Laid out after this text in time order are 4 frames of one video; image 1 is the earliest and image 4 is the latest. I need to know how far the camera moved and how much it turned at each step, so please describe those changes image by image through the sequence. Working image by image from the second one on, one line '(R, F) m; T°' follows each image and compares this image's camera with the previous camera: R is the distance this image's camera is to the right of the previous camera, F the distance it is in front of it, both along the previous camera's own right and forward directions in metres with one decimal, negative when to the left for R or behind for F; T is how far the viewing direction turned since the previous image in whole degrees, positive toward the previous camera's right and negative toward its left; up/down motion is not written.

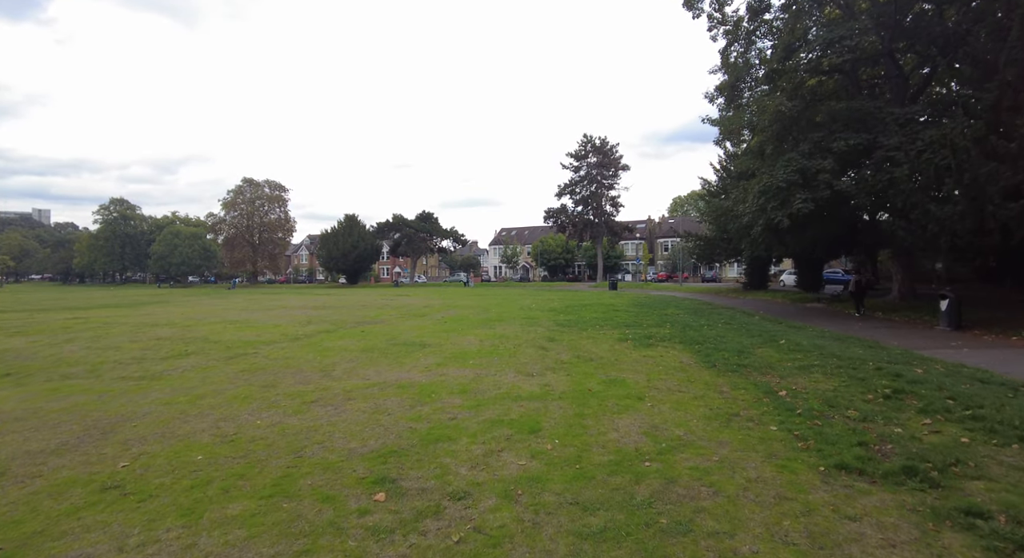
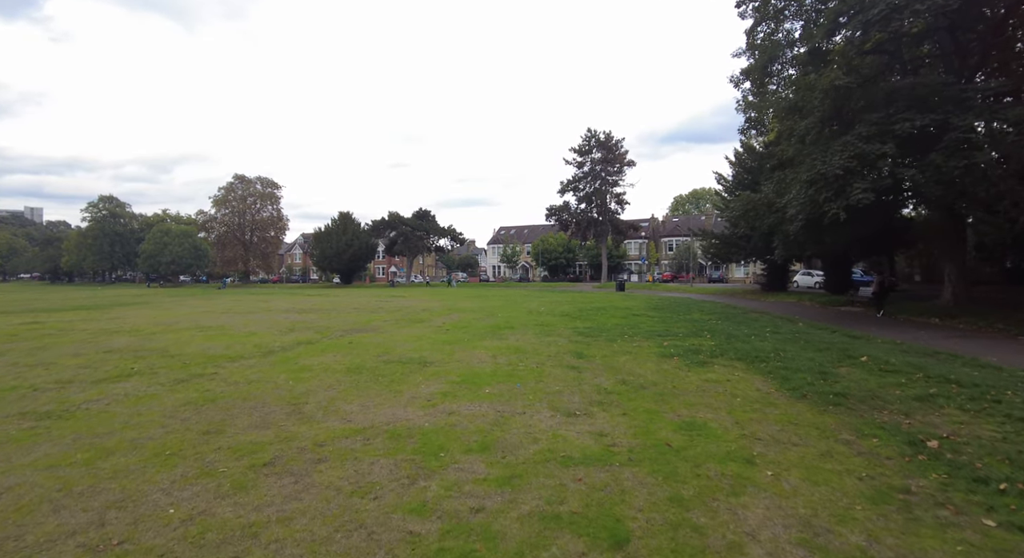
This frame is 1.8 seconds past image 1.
(-0.5, +2.4) m; 0°
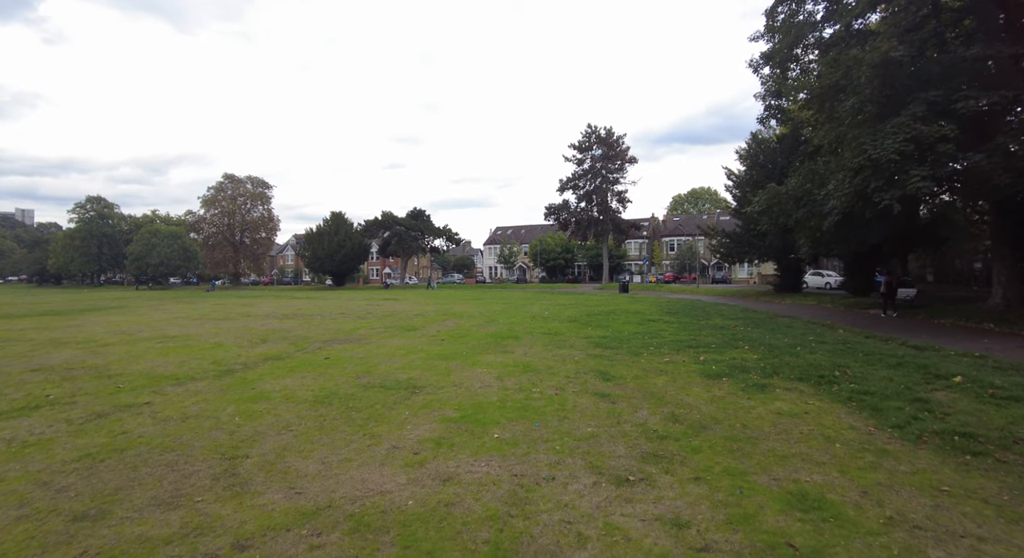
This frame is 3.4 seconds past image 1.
(-0.2, +2.0) m; 0°
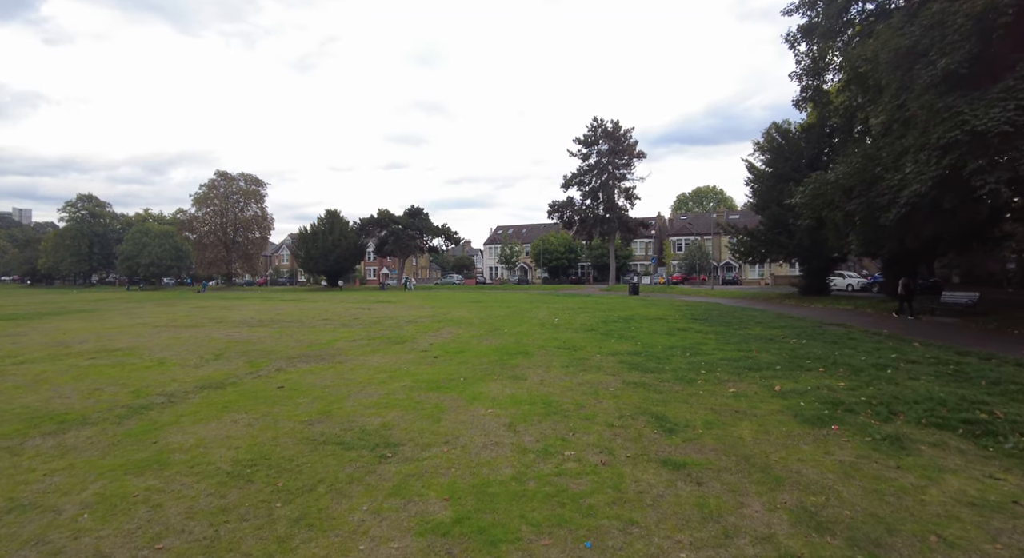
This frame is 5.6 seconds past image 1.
(-0.2, +2.7) m; 0°
